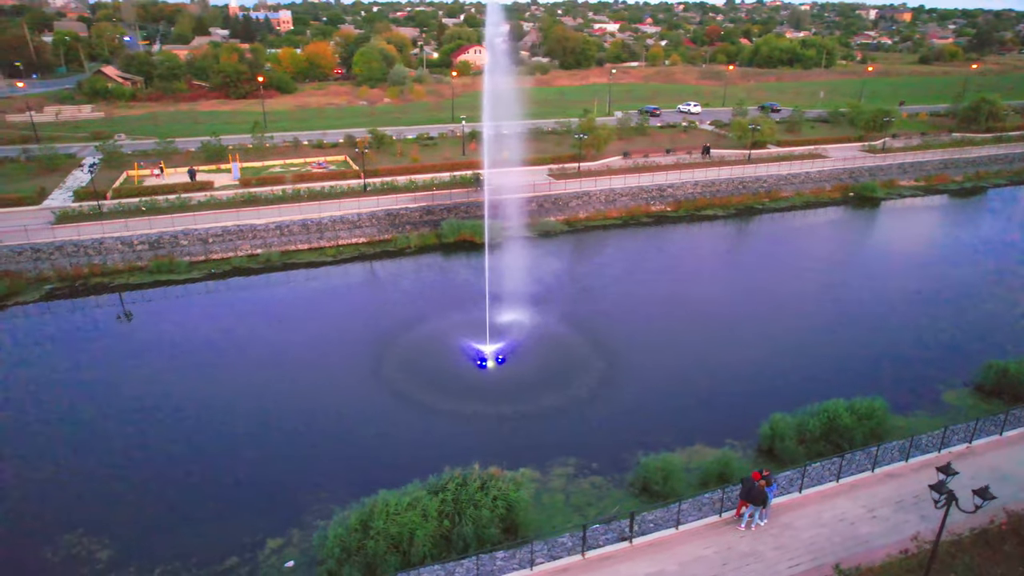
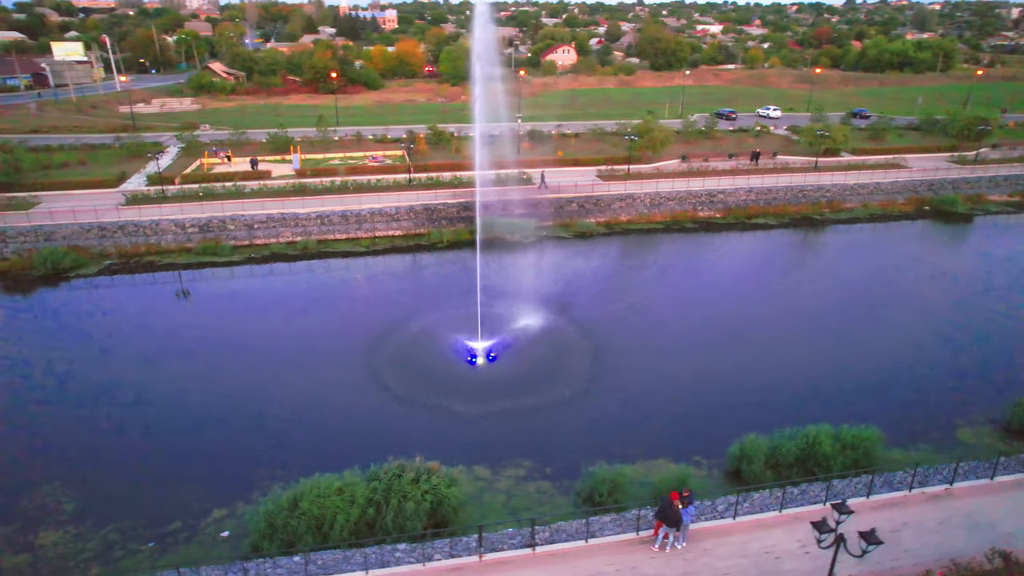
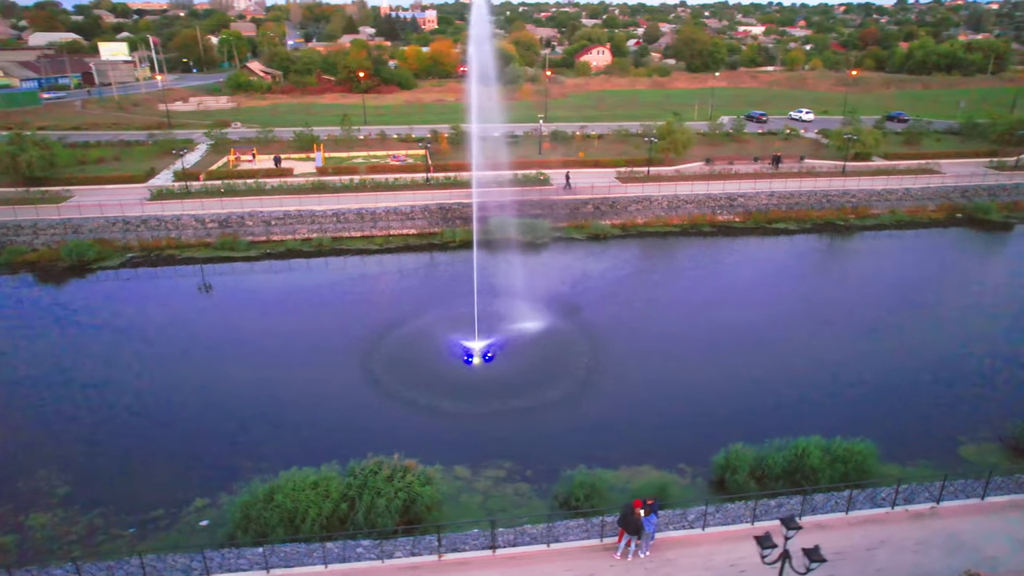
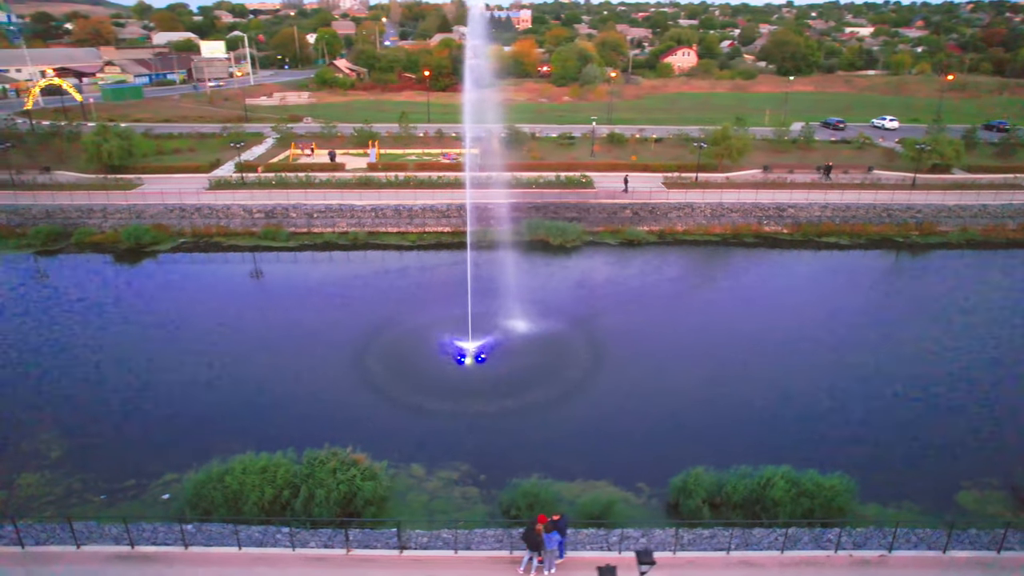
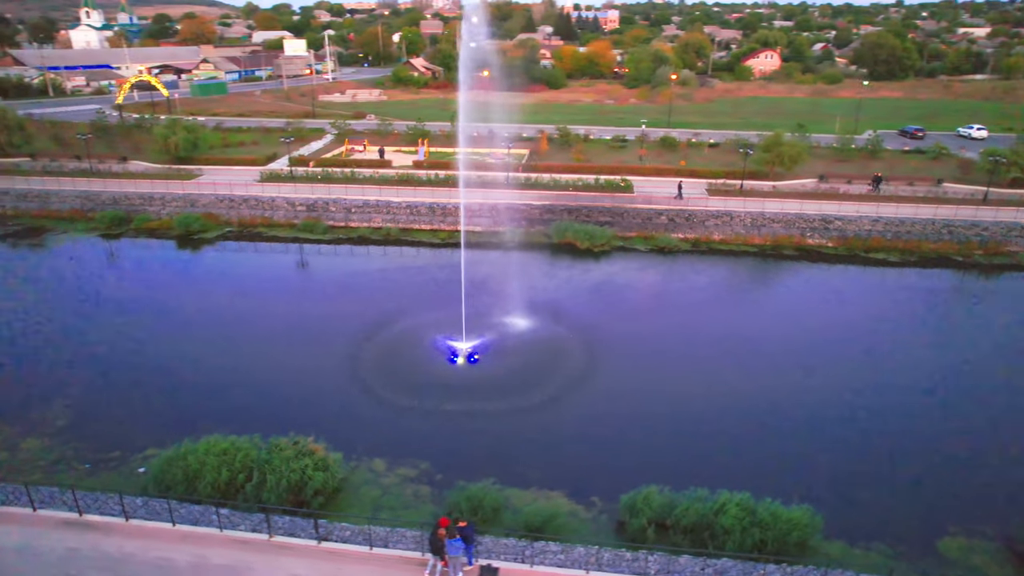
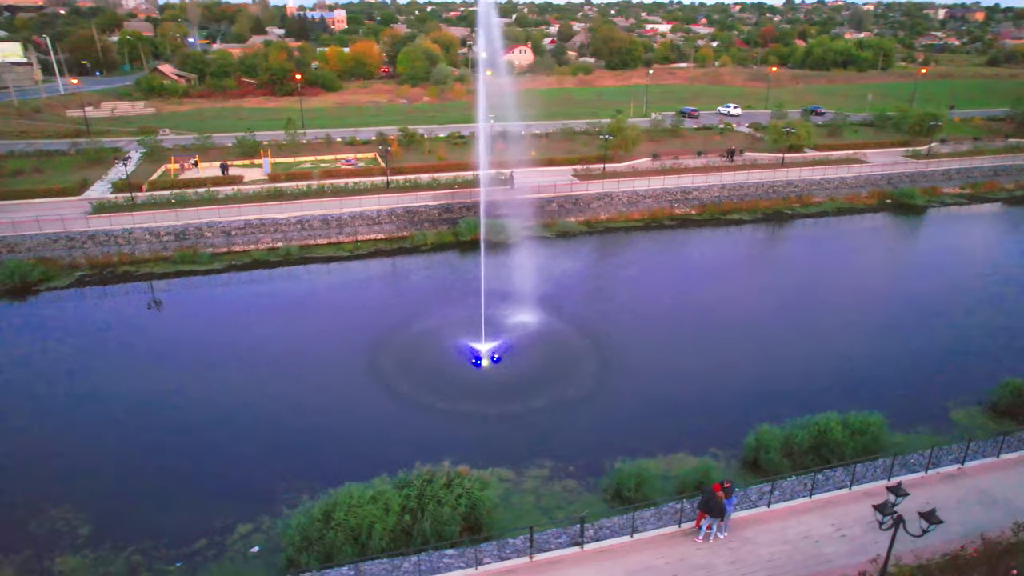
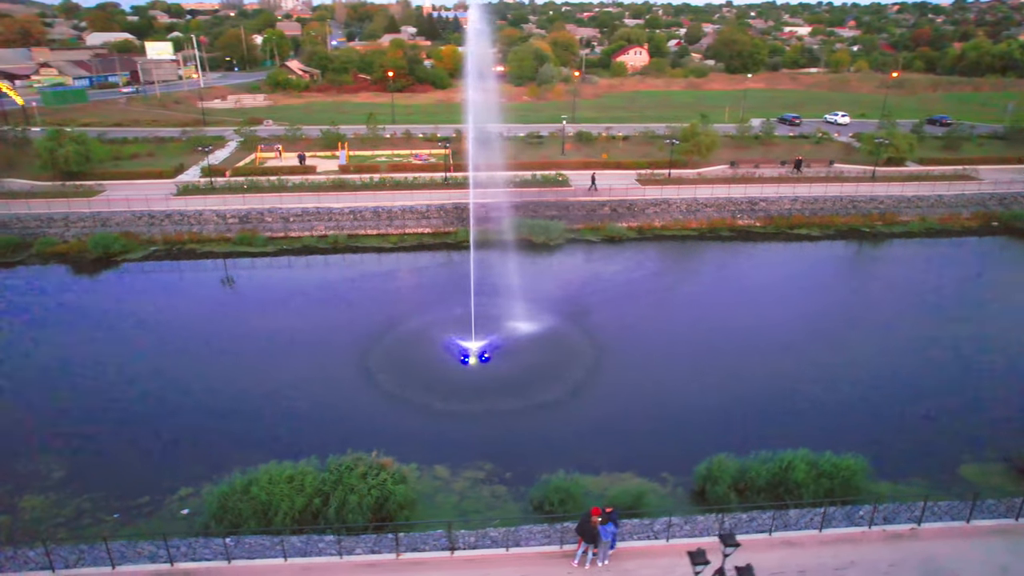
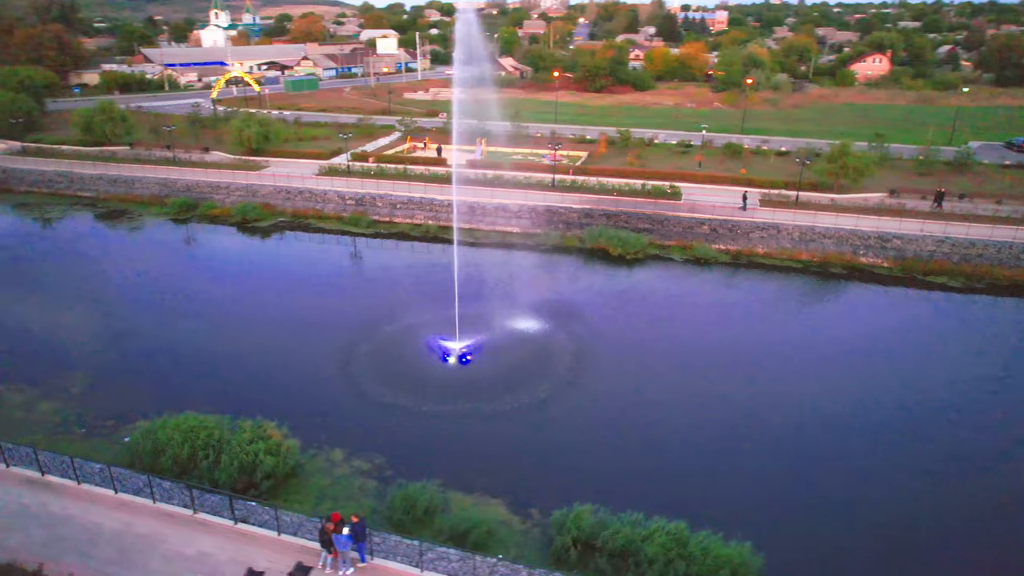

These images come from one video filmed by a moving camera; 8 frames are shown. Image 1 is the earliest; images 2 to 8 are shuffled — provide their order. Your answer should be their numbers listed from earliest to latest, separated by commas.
6, 2, 3, 7, 4, 5, 8
